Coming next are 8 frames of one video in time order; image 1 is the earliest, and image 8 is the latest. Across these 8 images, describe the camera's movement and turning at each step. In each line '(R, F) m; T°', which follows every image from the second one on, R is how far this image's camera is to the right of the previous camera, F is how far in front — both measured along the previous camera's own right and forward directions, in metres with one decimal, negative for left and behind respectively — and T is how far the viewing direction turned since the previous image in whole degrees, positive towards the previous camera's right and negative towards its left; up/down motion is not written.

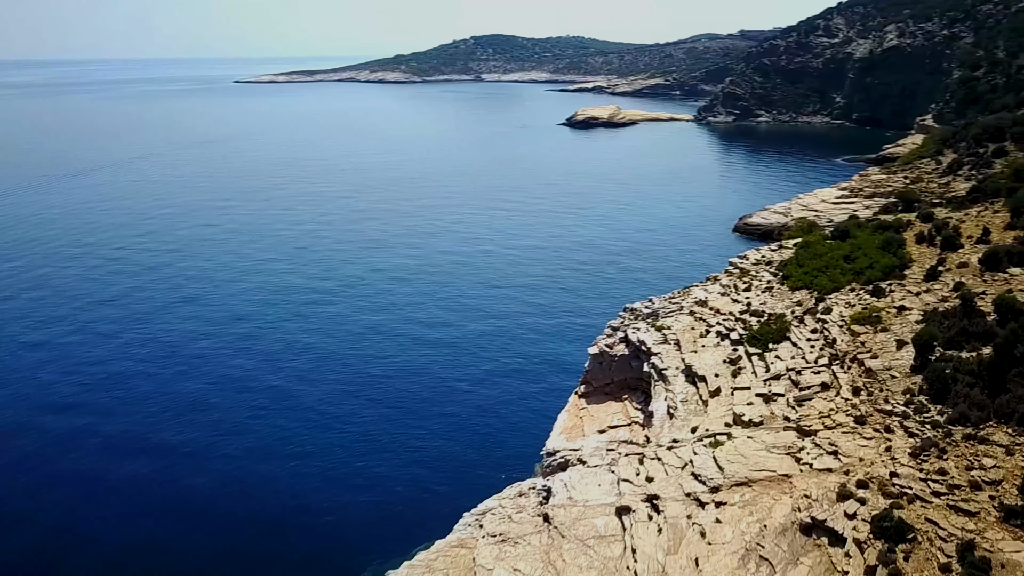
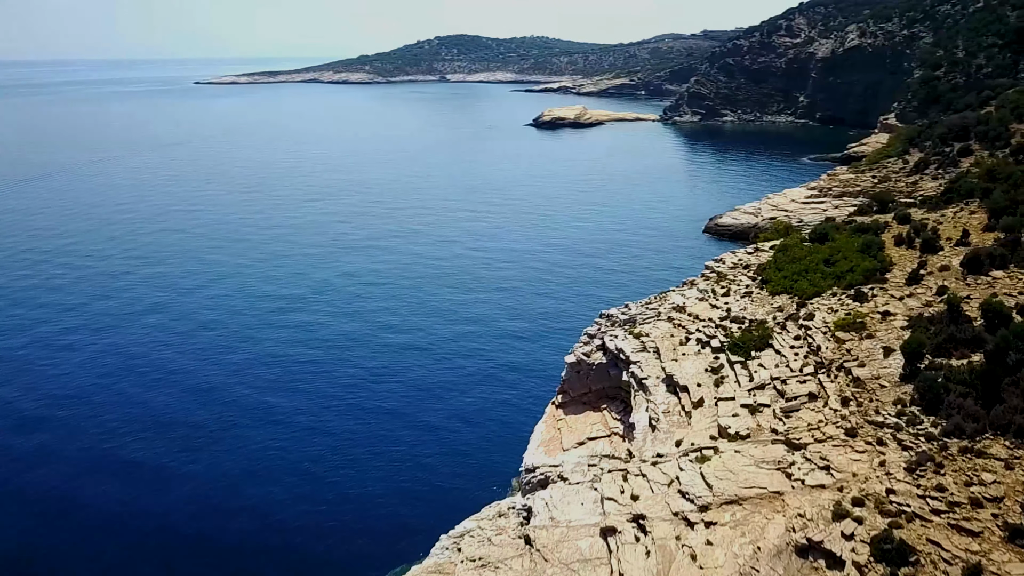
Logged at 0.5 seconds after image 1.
(-0.2, +0.8) m; +2°
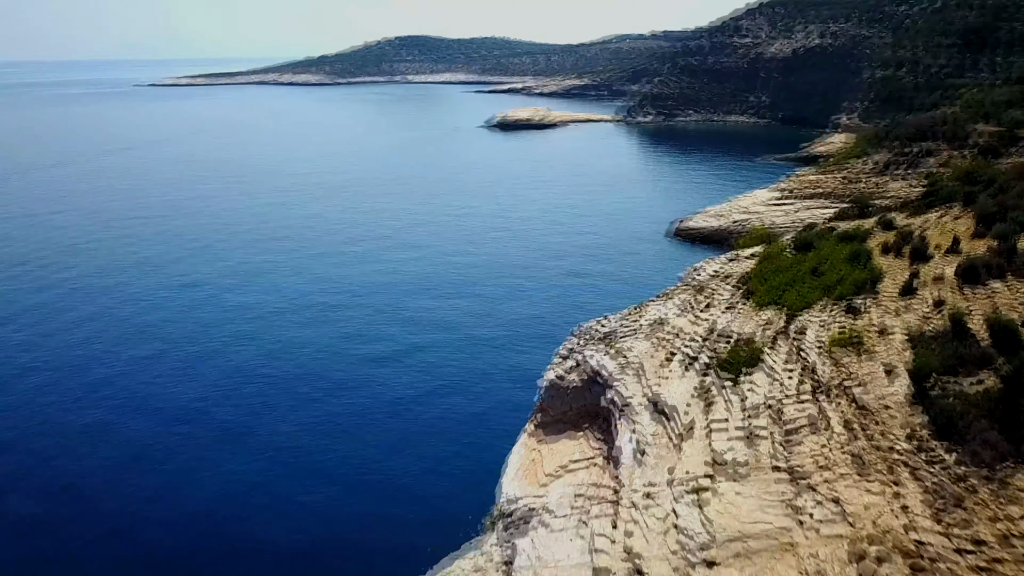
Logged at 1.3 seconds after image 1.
(-0.3, +1.5) m; +3°
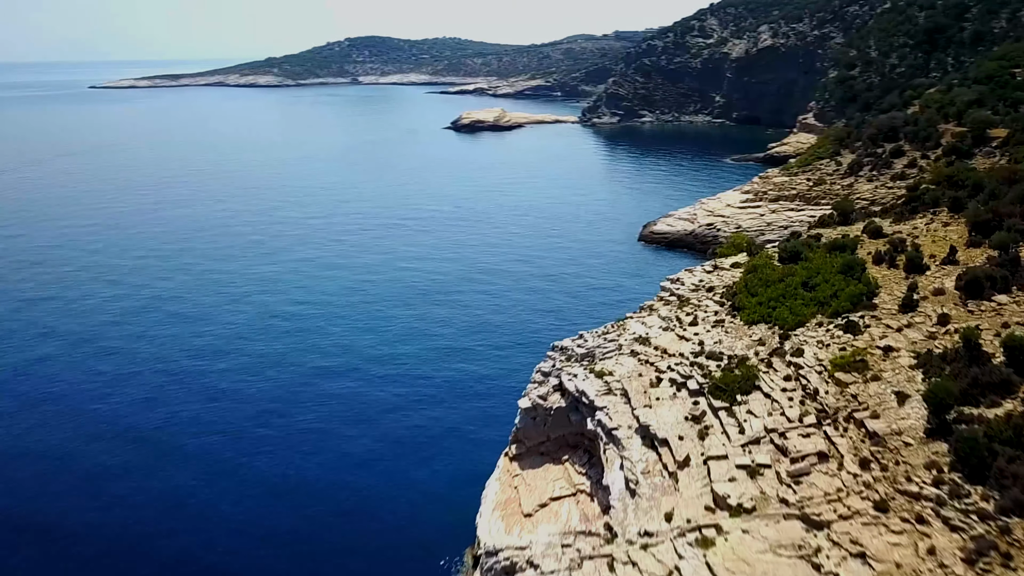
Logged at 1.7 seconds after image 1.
(-0.4, +1.6) m; +3°
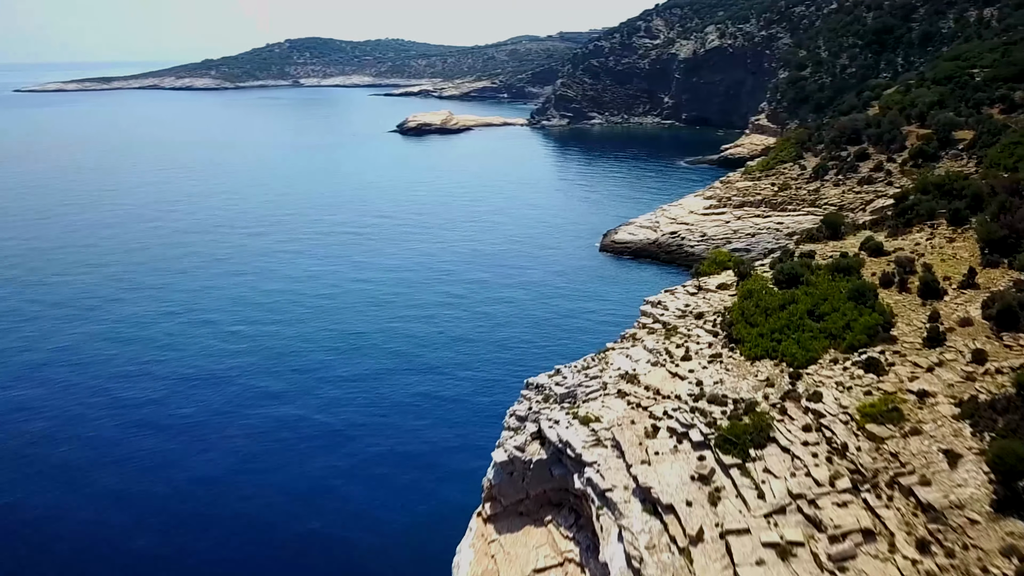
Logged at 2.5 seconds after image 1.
(-0.5, +2.8) m; +4°
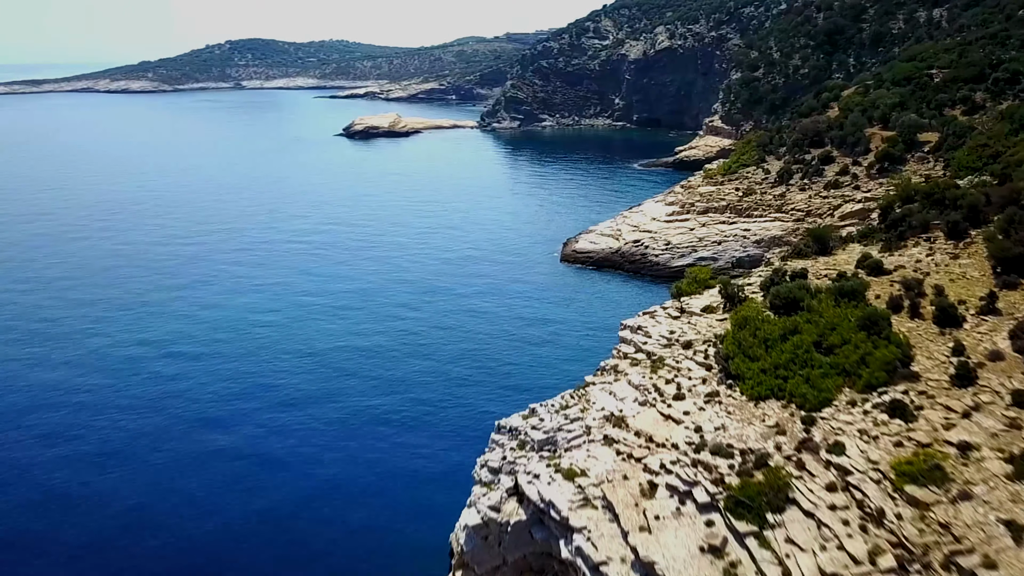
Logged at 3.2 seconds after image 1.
(-0.4, +2.5) m; +3°
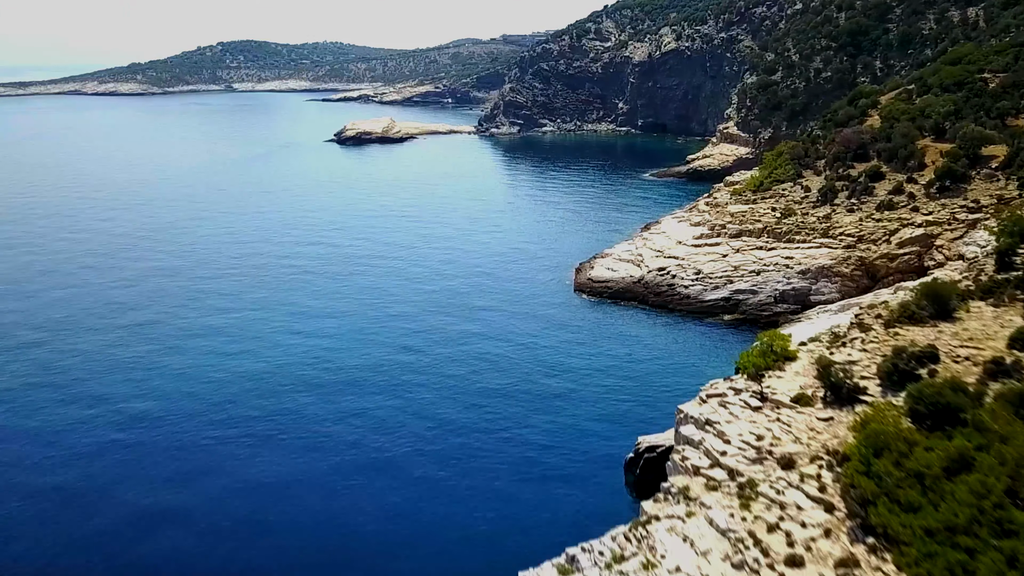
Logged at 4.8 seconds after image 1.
(-0.6, +5.7) m; 0°
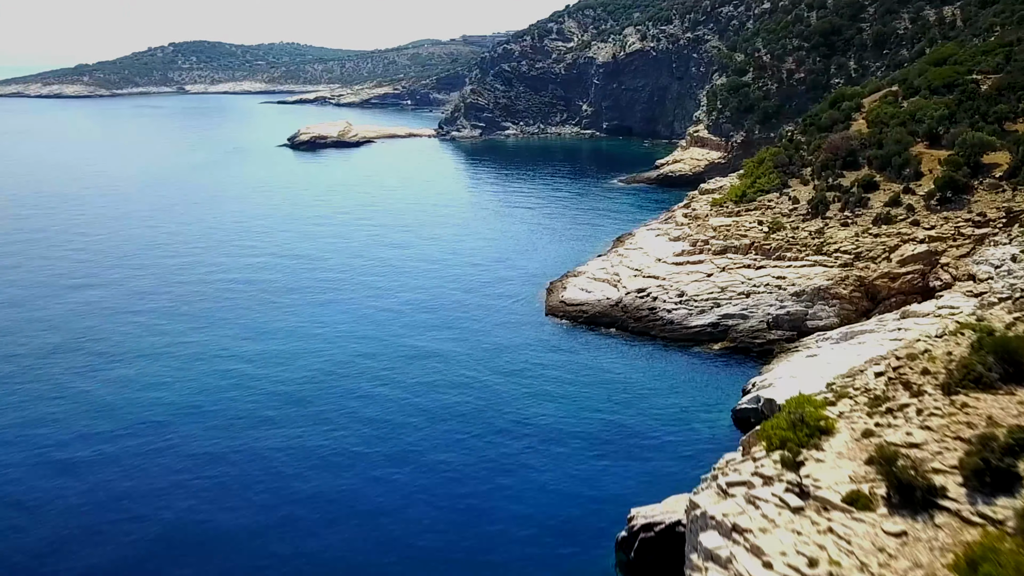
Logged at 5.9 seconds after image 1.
(-0.1, +4.0) m; +3°
